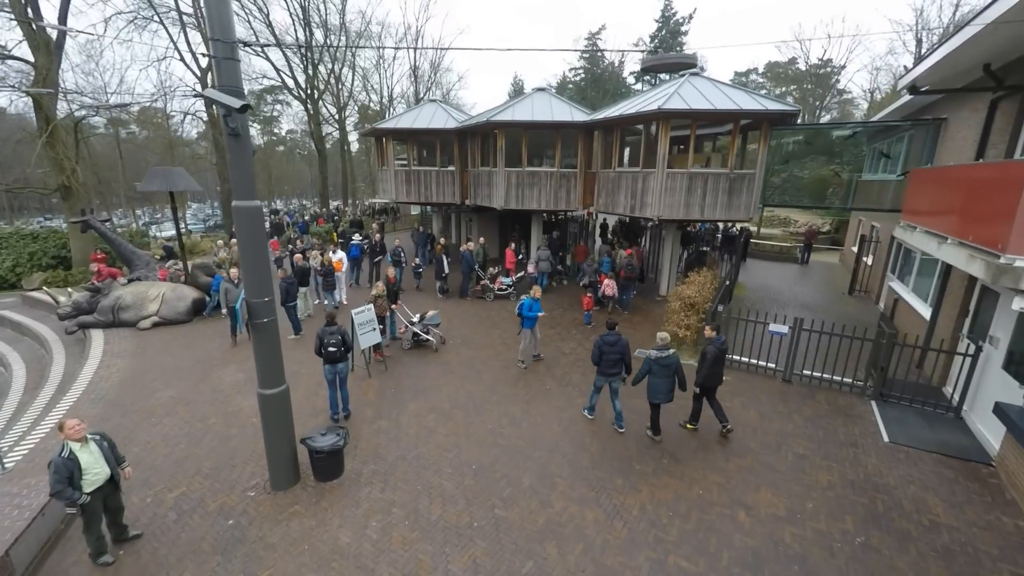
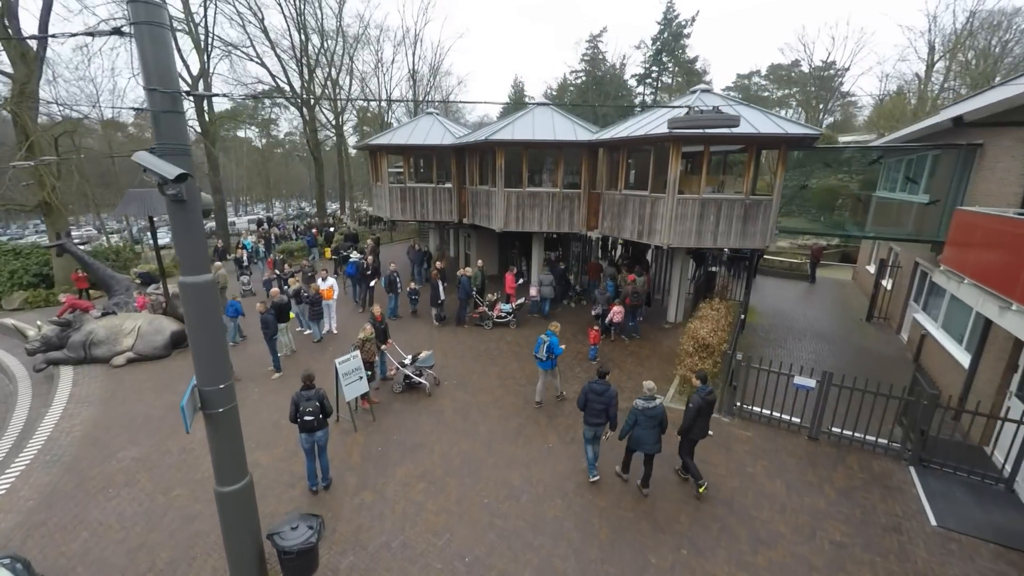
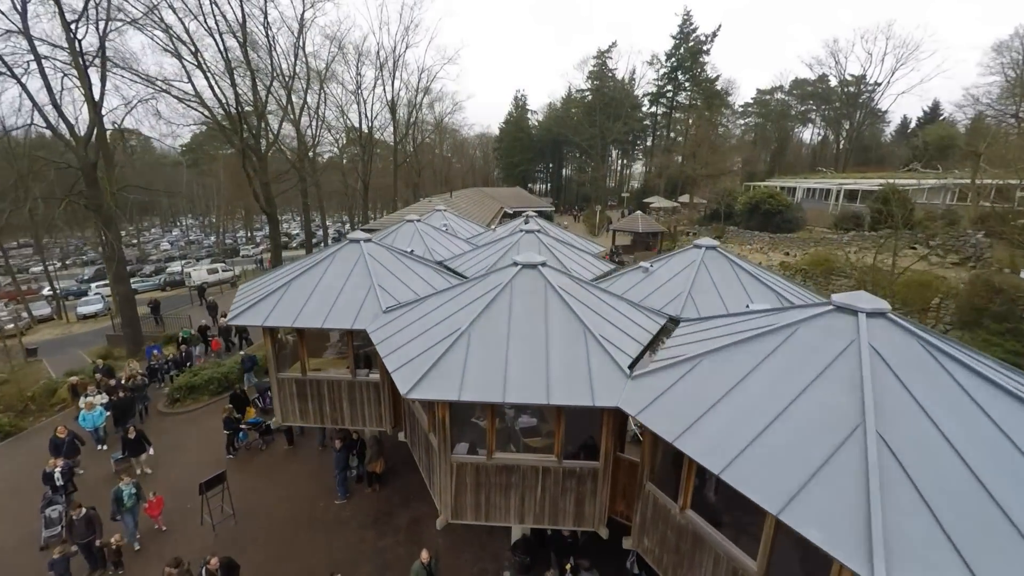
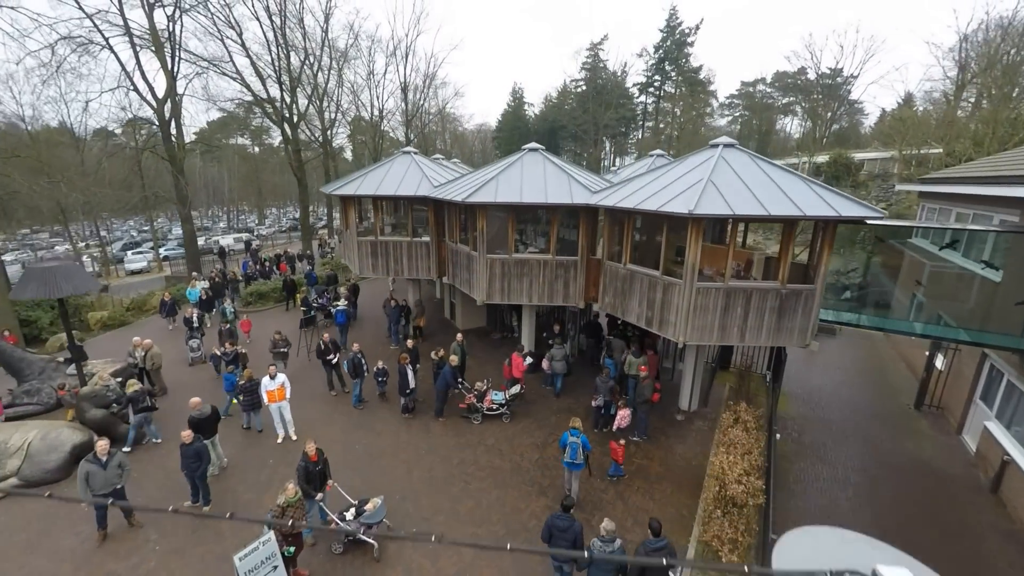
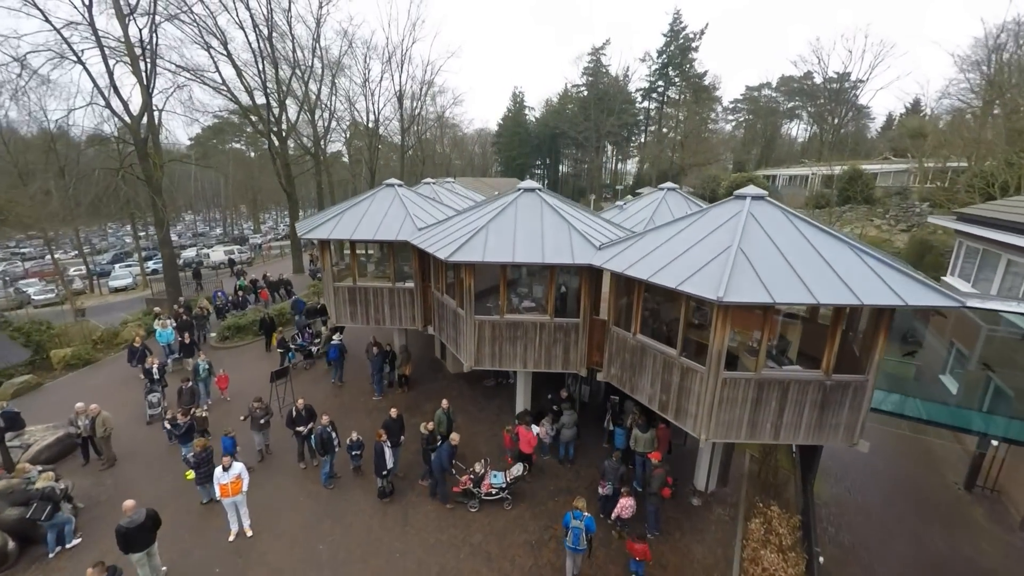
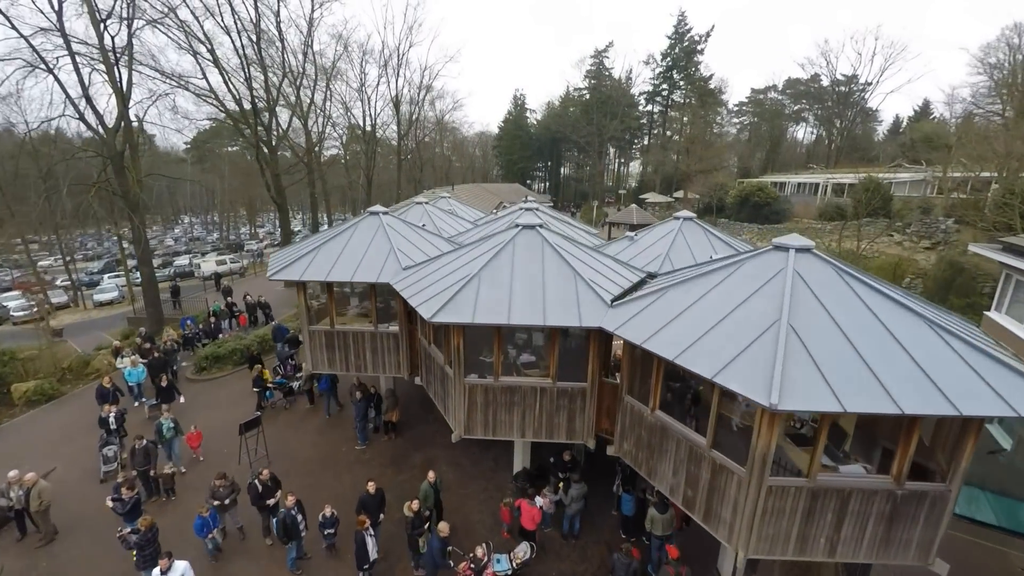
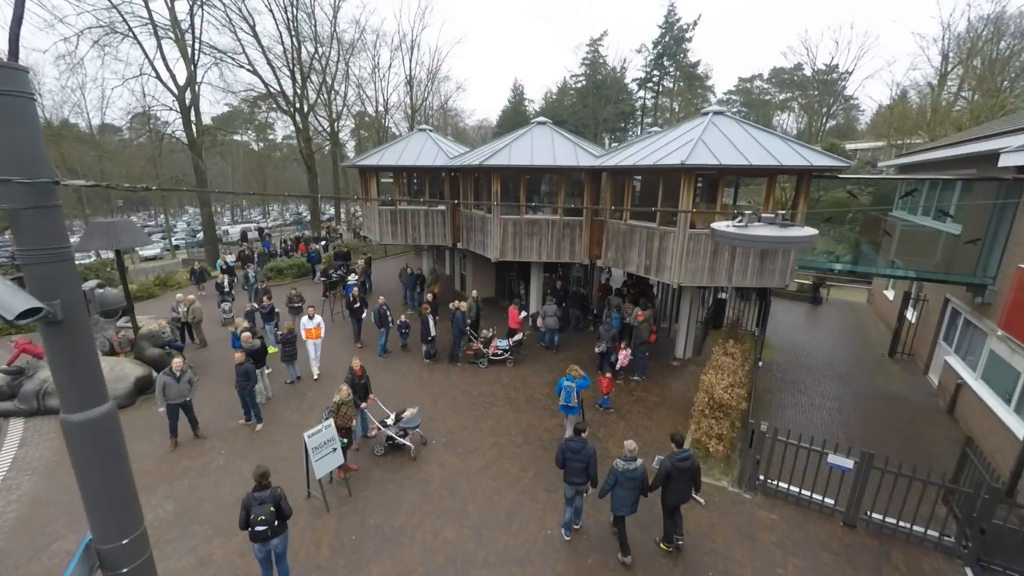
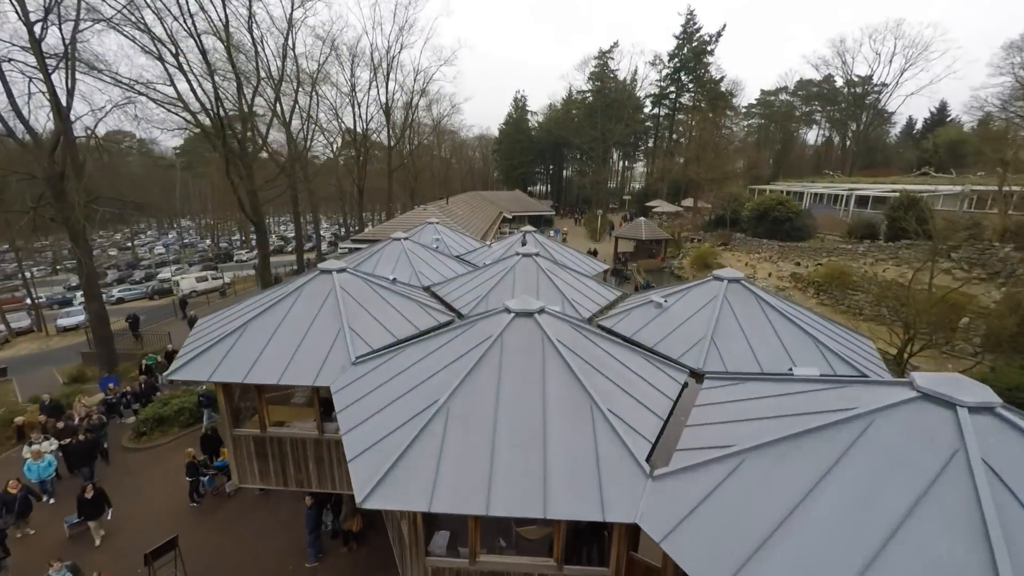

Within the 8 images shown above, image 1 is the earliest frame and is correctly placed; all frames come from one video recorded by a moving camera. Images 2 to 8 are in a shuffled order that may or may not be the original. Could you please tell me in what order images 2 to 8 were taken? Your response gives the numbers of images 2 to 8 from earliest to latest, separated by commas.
2, 7, 4, 5, 6, 3, 8
